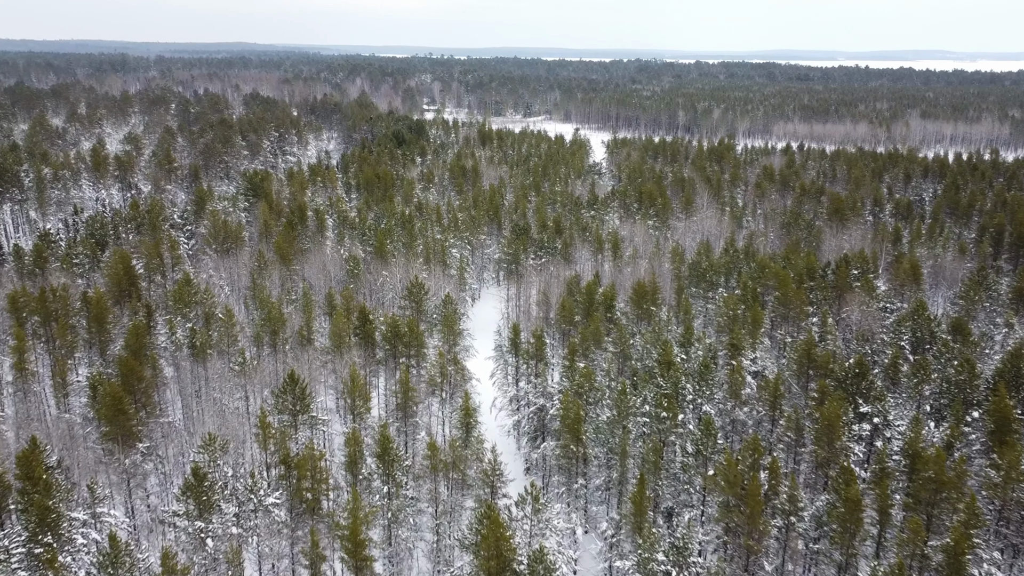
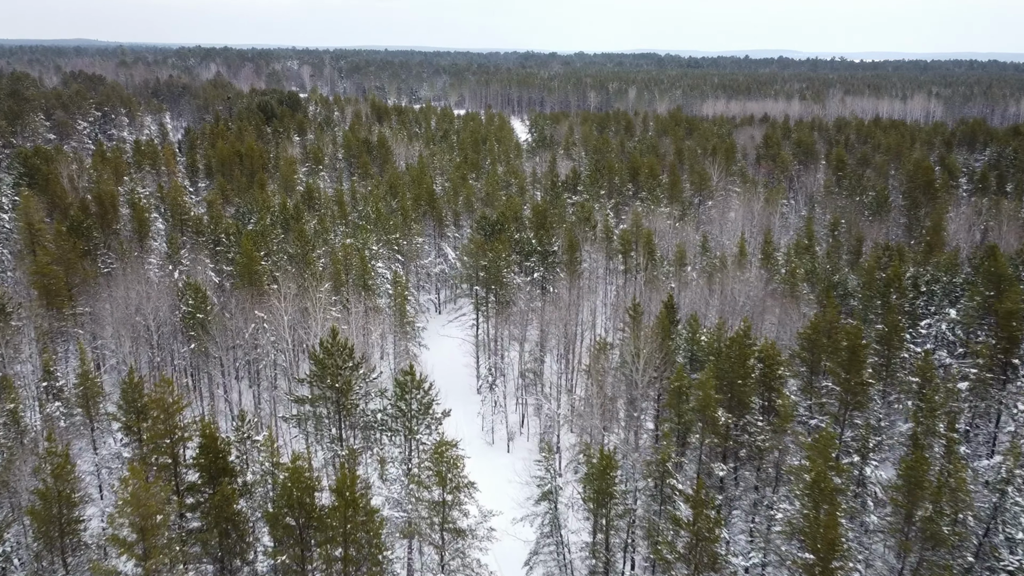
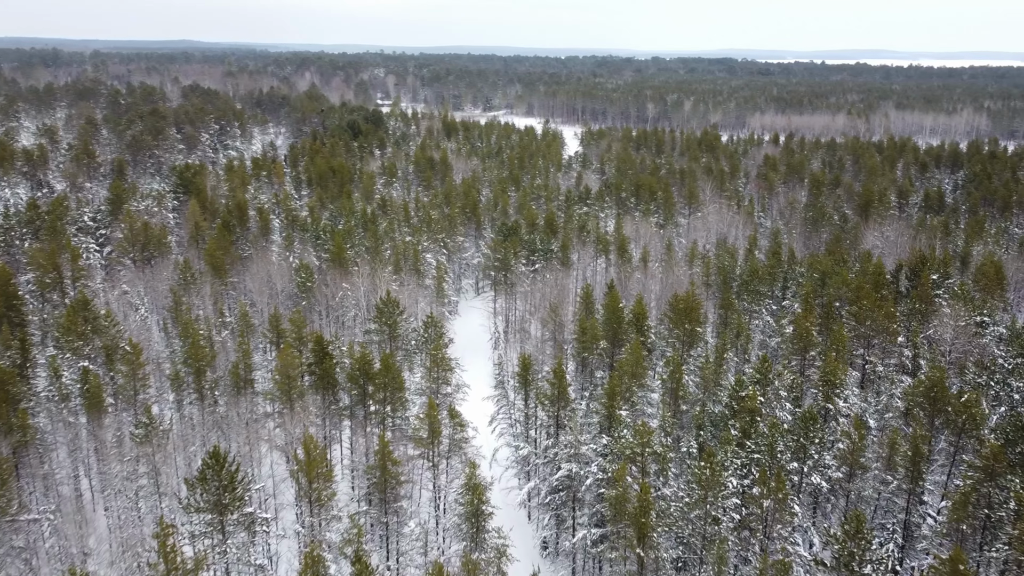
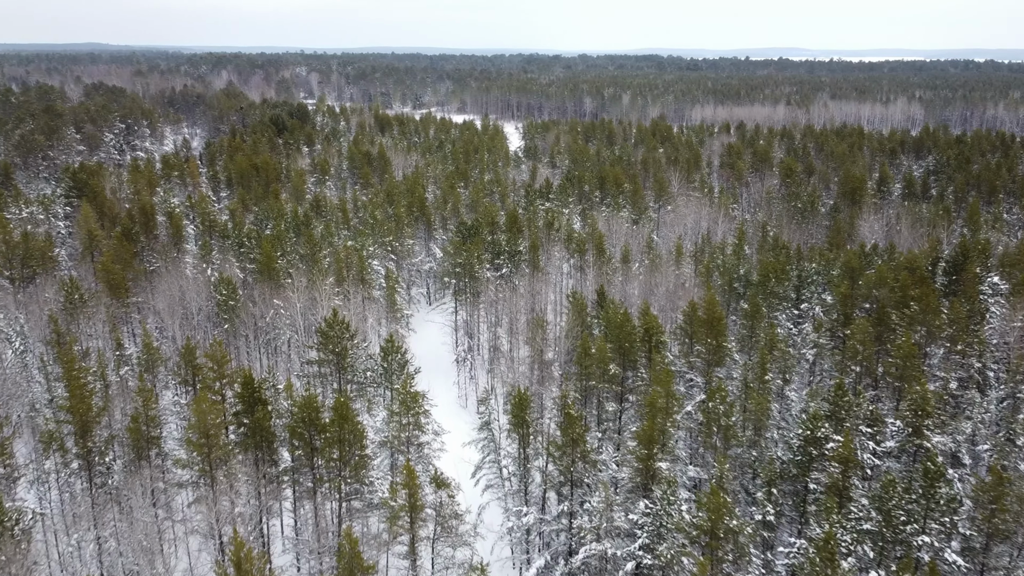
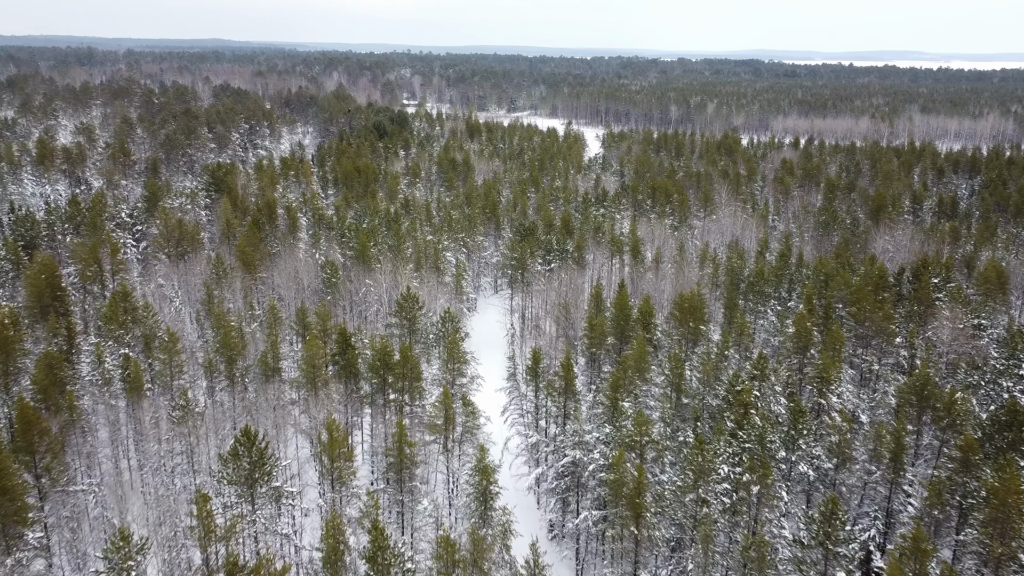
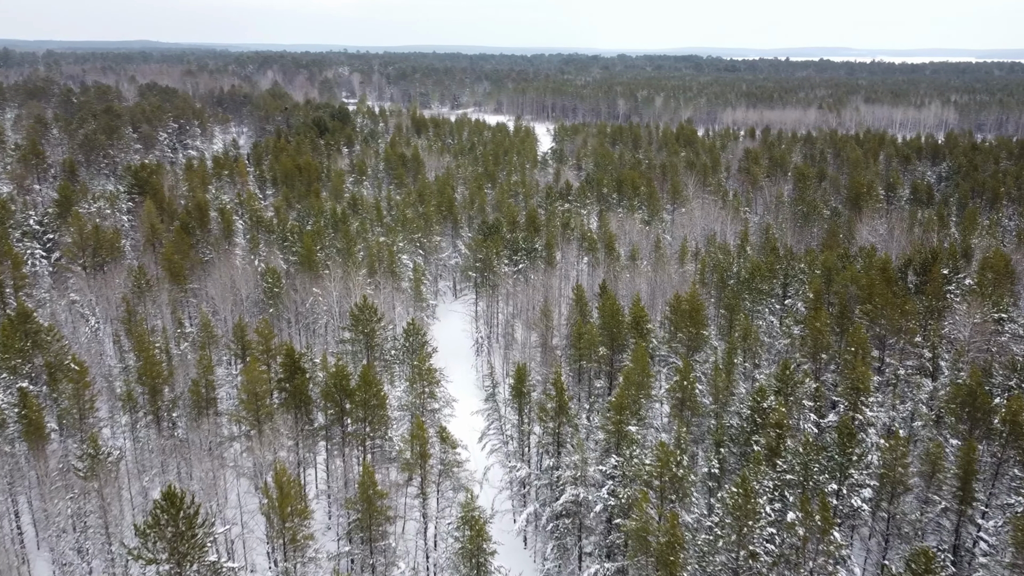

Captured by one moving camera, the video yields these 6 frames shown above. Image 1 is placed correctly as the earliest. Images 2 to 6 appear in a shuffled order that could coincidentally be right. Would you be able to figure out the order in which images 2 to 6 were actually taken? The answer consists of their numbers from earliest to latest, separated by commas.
5, 3, 6, 4, 2
